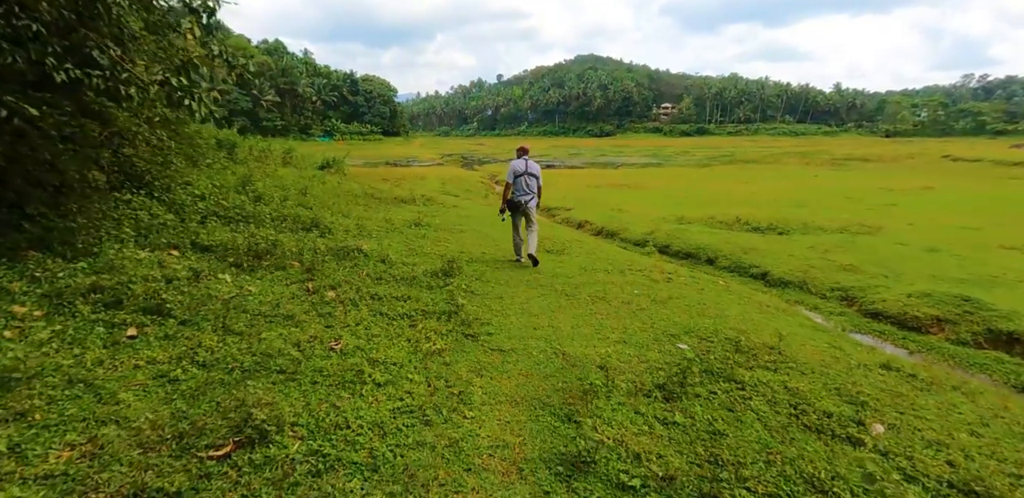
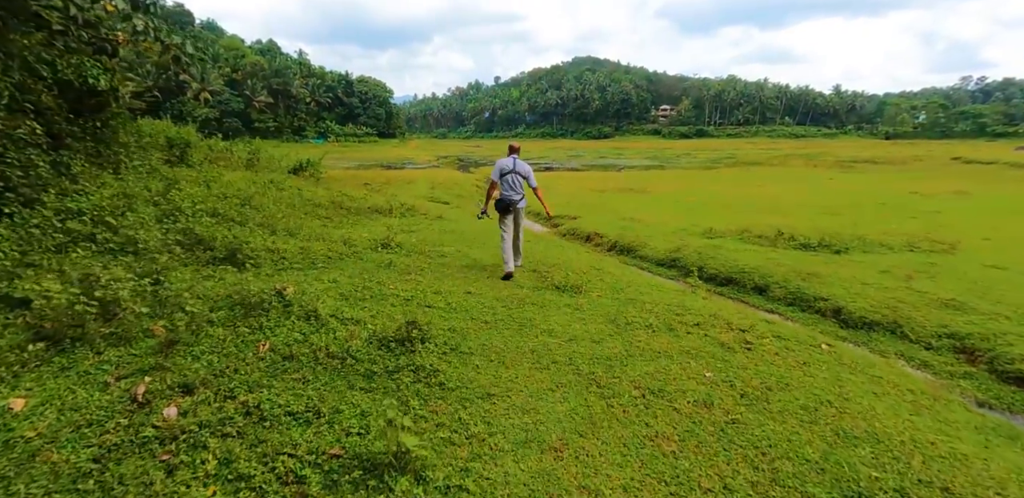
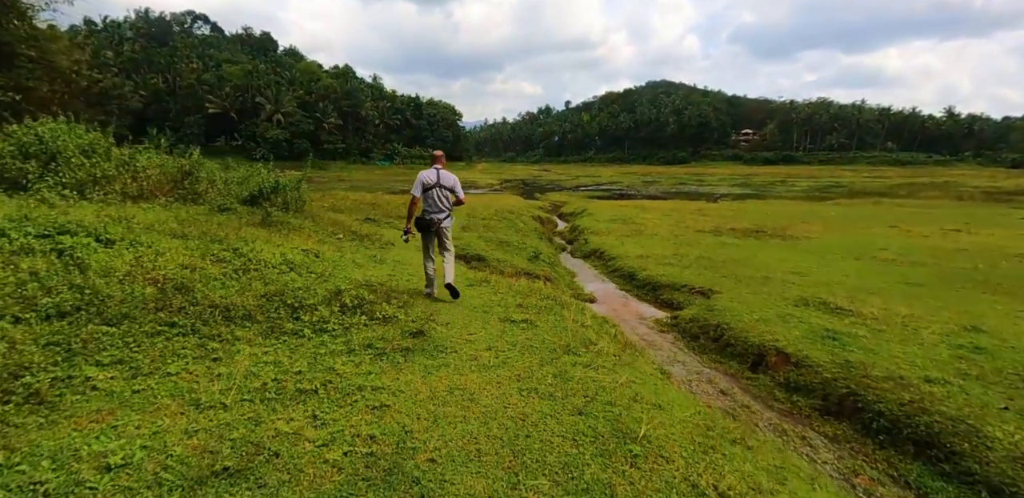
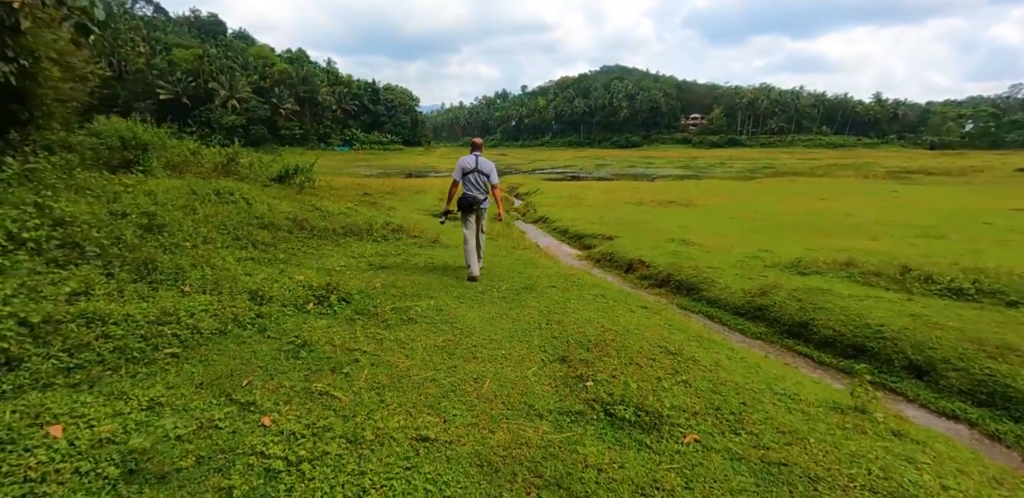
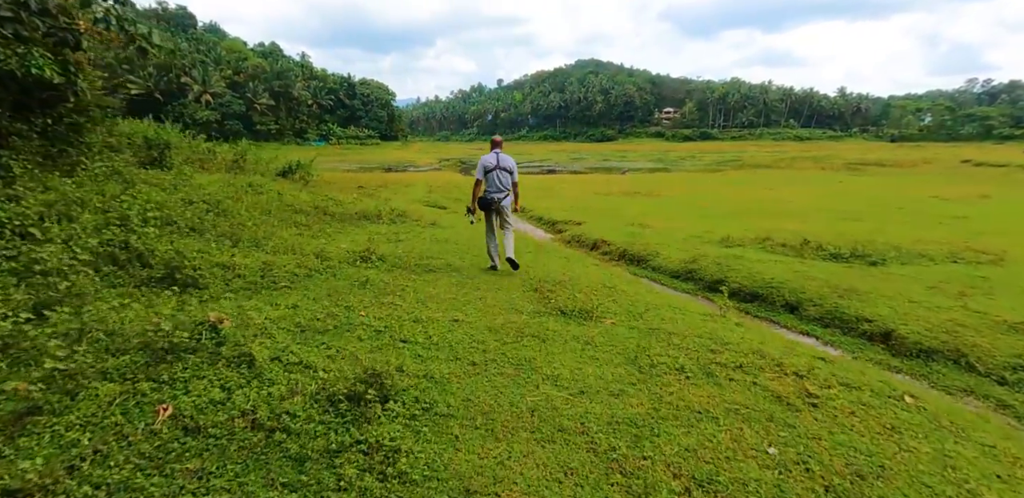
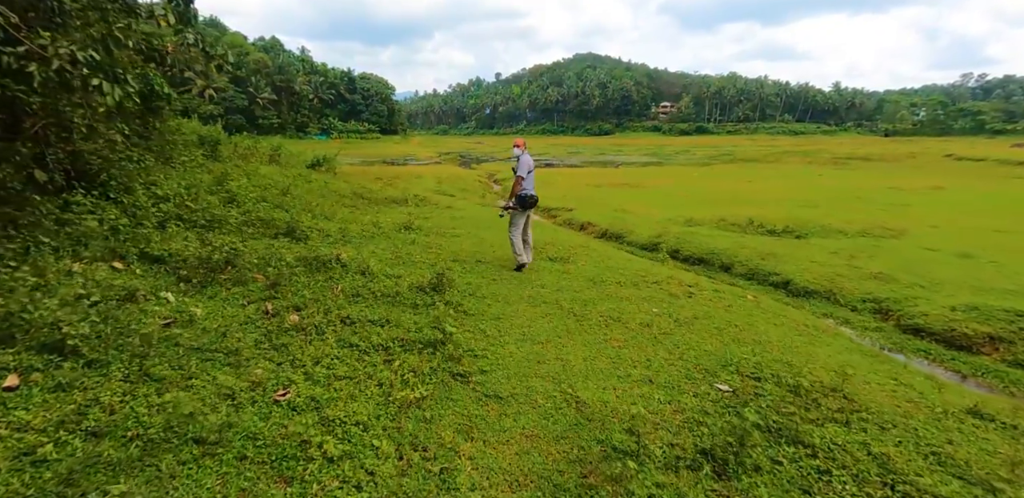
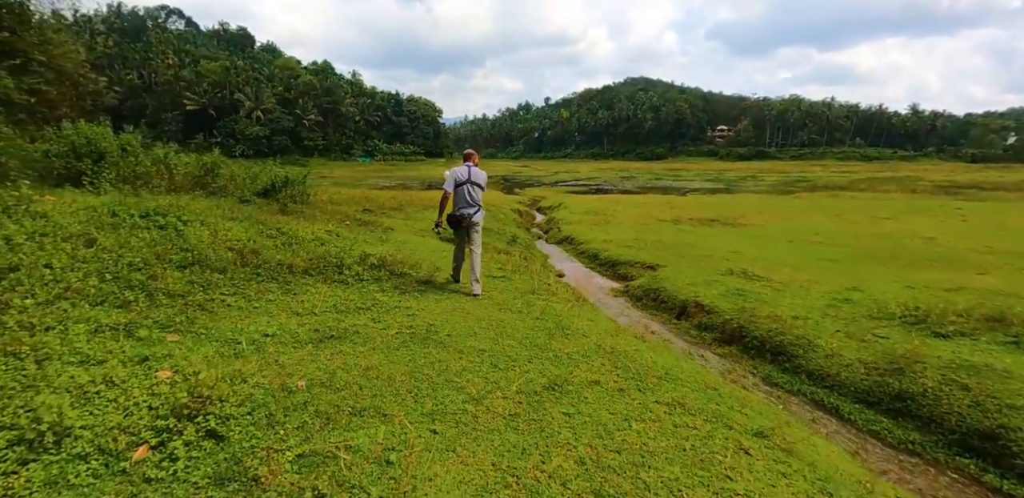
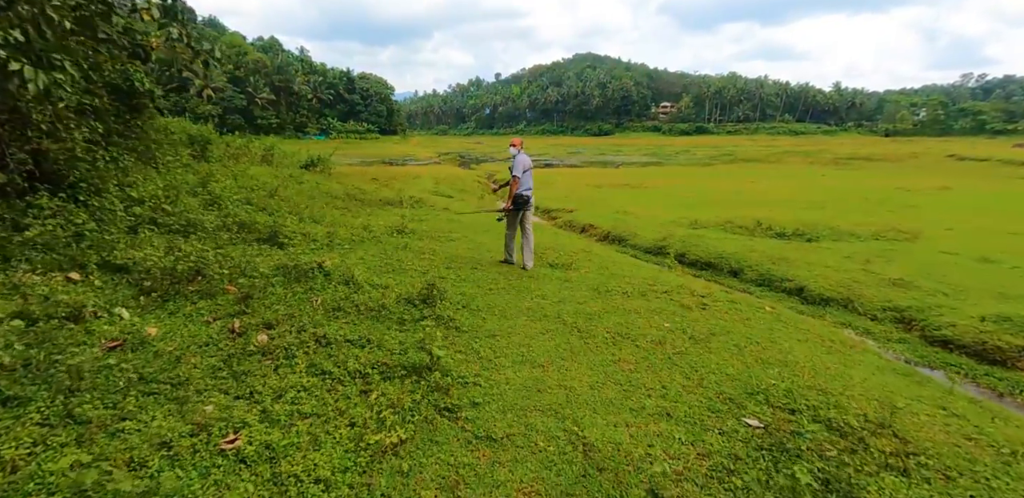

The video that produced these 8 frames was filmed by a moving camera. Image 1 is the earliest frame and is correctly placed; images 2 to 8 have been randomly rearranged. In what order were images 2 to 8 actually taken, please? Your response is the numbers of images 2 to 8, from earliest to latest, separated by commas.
6, 8, 2, 5, 4, 7, 3
